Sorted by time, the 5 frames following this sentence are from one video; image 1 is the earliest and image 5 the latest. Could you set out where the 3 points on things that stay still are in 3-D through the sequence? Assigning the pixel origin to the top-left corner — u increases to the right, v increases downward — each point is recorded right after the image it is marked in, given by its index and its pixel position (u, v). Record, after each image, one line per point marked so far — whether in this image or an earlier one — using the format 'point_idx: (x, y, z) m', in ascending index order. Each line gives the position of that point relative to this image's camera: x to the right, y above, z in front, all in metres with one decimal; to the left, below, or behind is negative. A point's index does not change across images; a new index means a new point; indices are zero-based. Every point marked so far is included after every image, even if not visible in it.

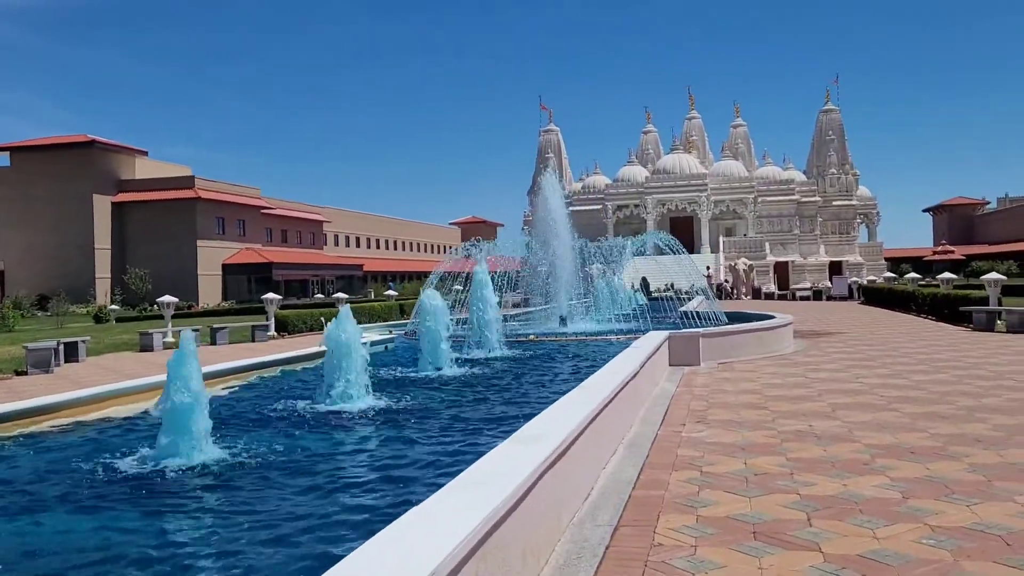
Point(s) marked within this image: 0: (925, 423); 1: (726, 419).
0: (+3.6, -1.2, +7.7) m
1: (+2.0, -1.2, +8.1) m
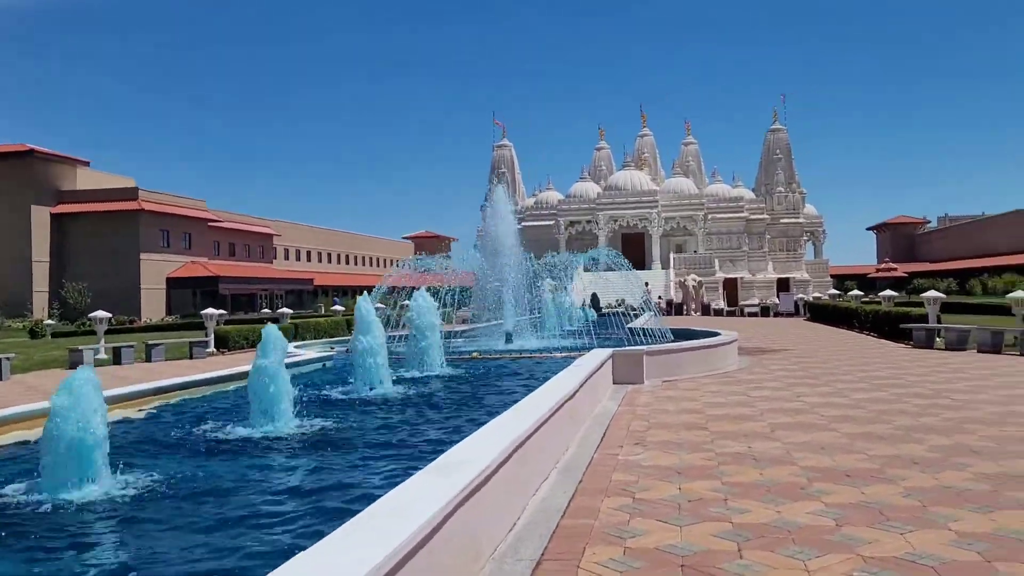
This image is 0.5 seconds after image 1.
0: (+3.0, -1.4, +7.6) m
1: (+1.4, -1.4, +7.9) m
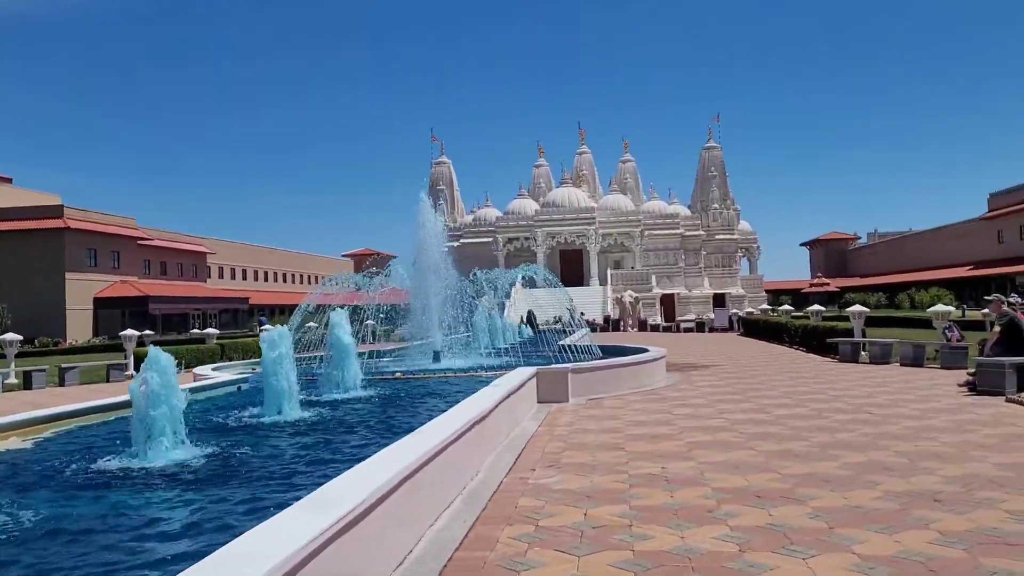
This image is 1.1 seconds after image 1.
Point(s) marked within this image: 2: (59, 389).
0: (+2.3, -1.5, +7.5) m
1: (+0.6, -1.5, +7.7) m
2: (-9.8, -2.1, +18.7) m
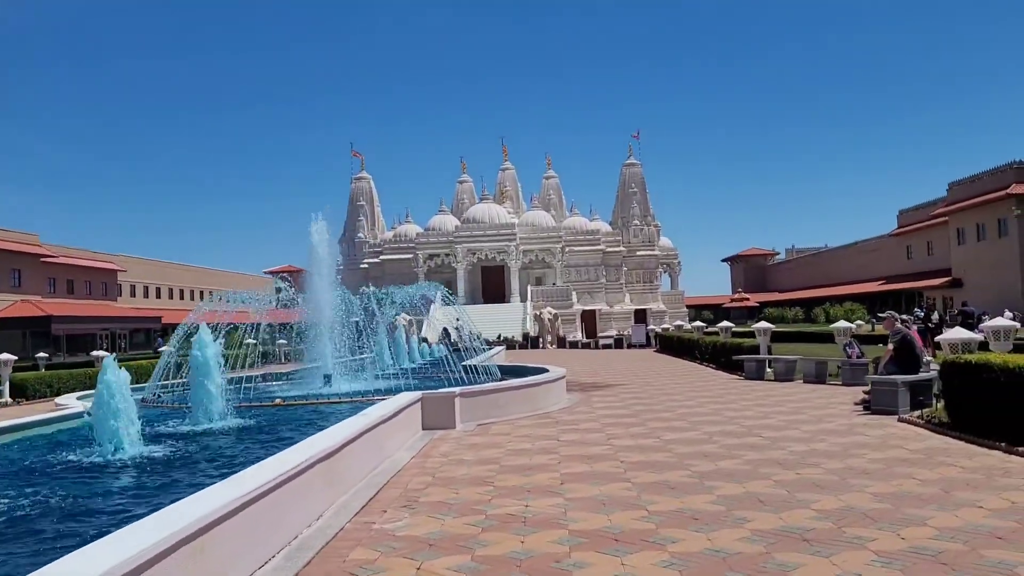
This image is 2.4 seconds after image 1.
0: (+1.1, -1.7, +6.9) m
1: (-0.6, -1.7, +7.1) m
2: (-11.8, -2.6, +17.1) m
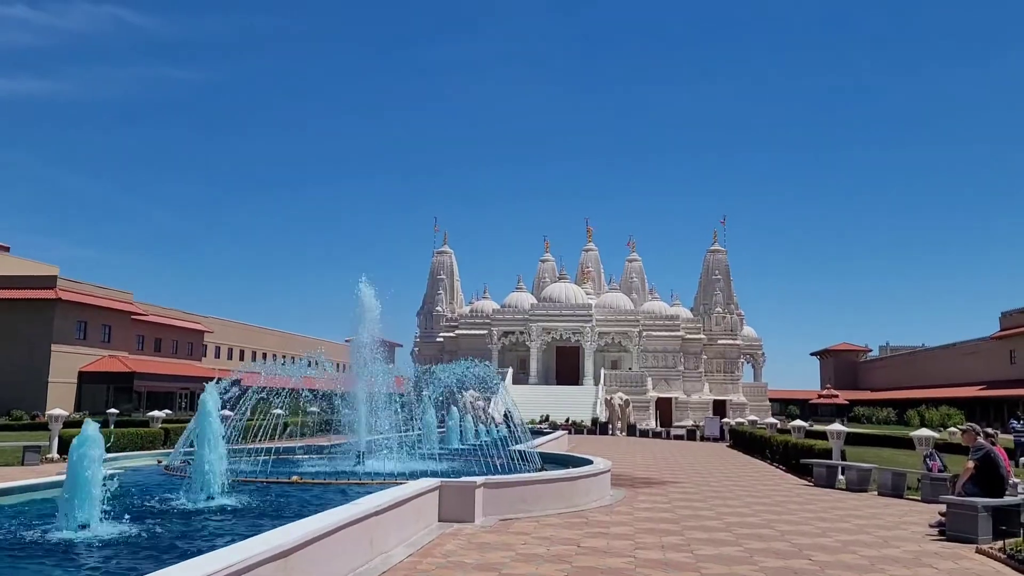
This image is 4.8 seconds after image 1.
0: (+0.9, -2.3, +5.9) m
1: (-0.7, -2.3, +6.2) m
2: (-10.9, -3.6, +17.2) m
